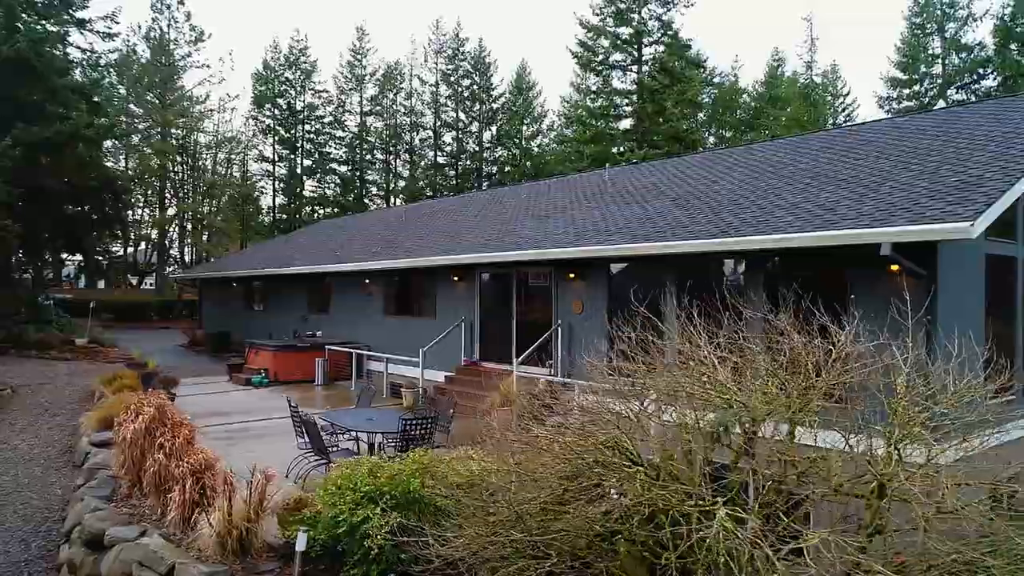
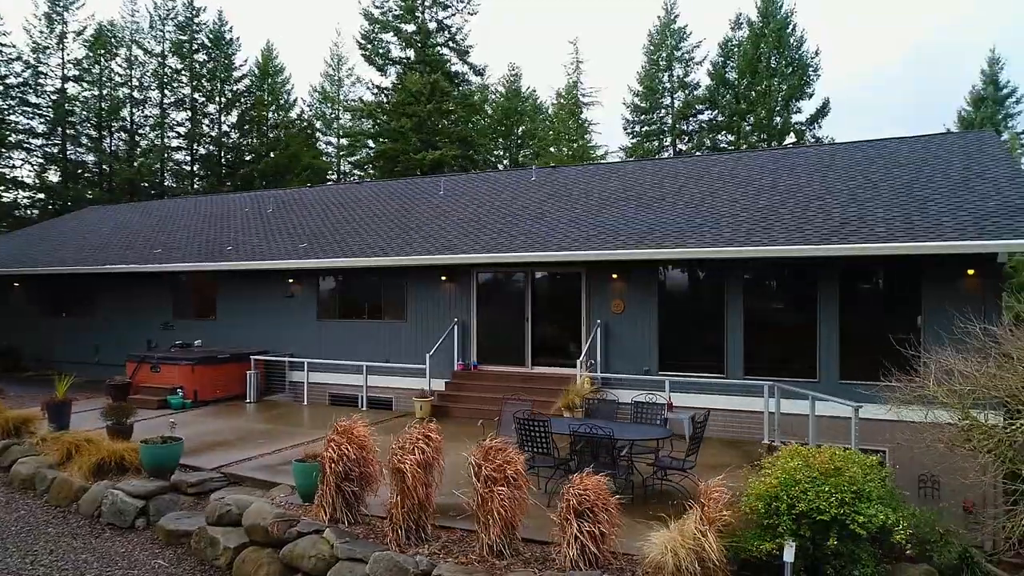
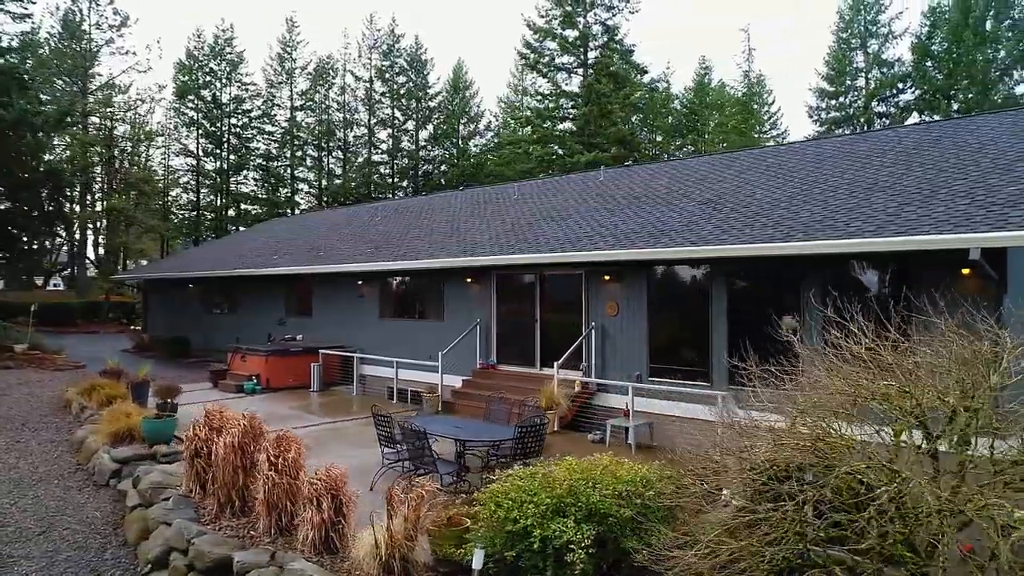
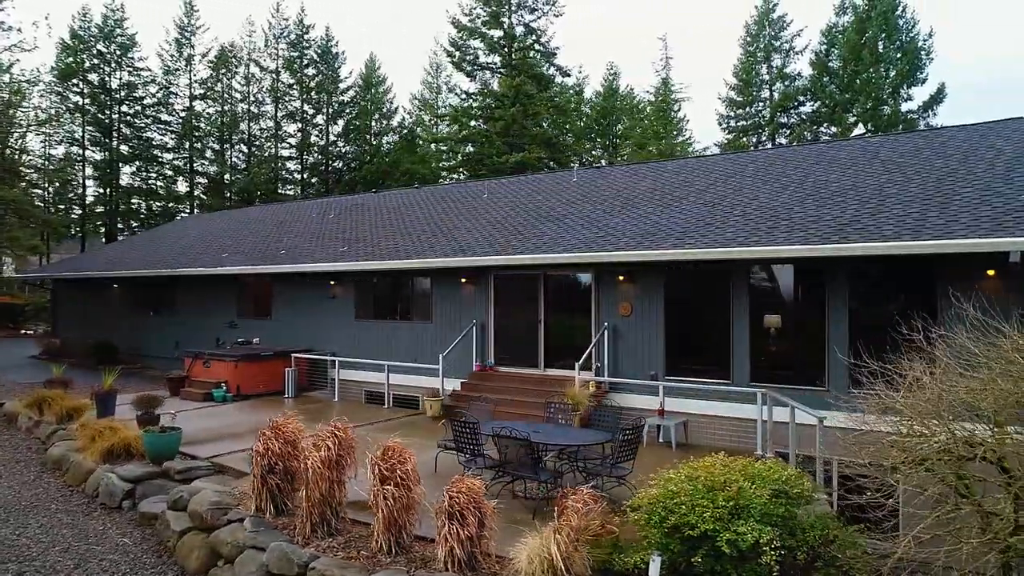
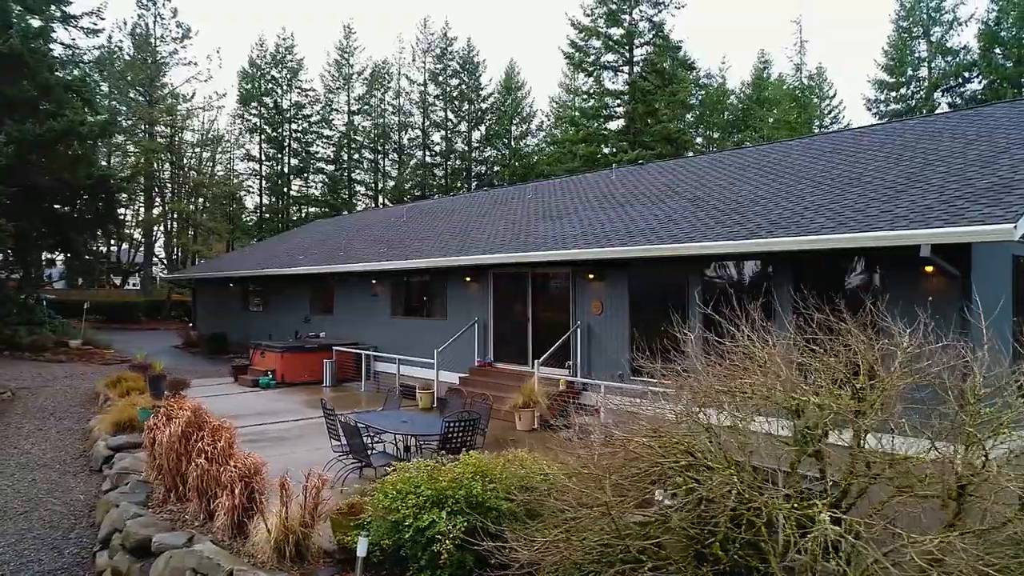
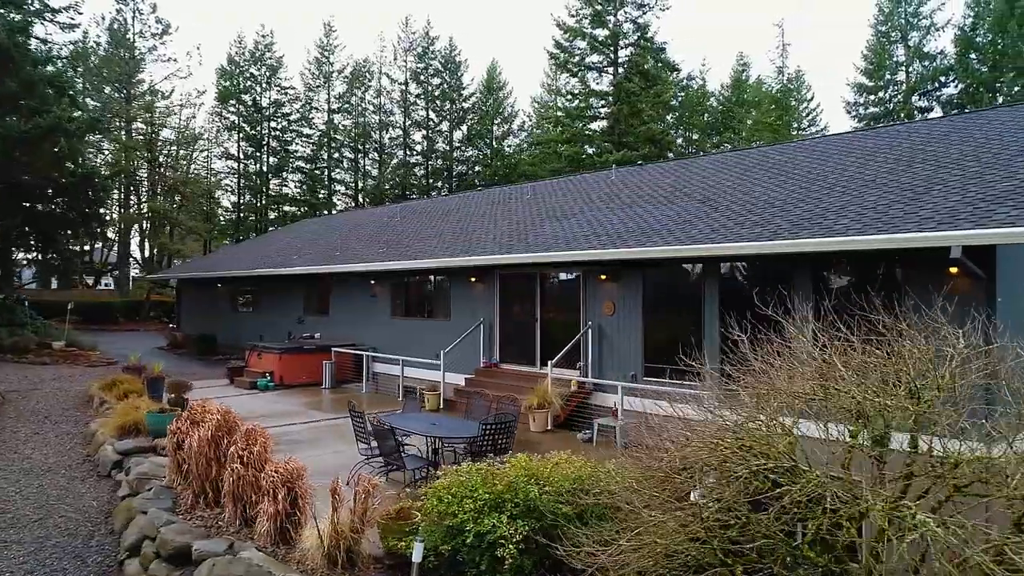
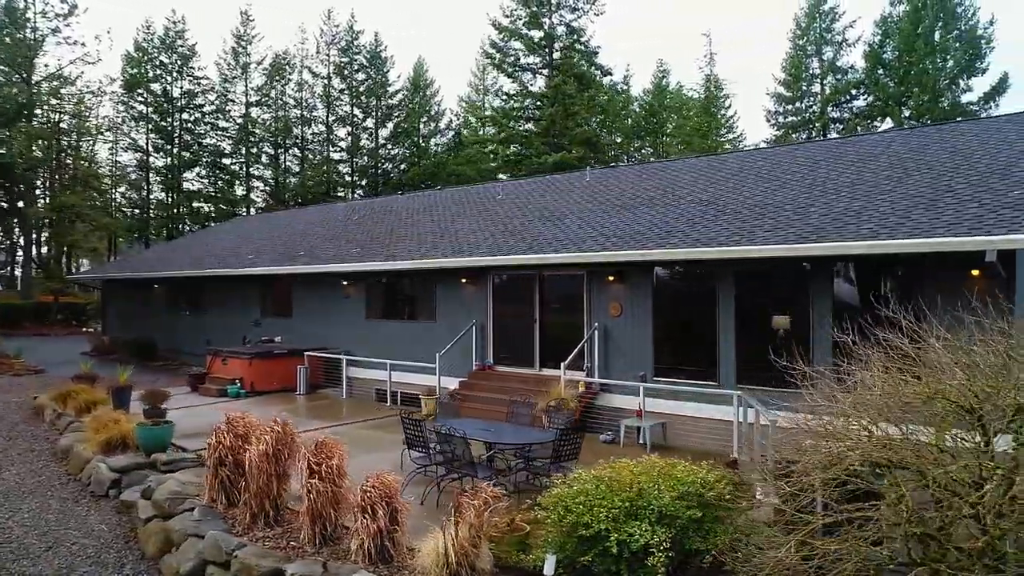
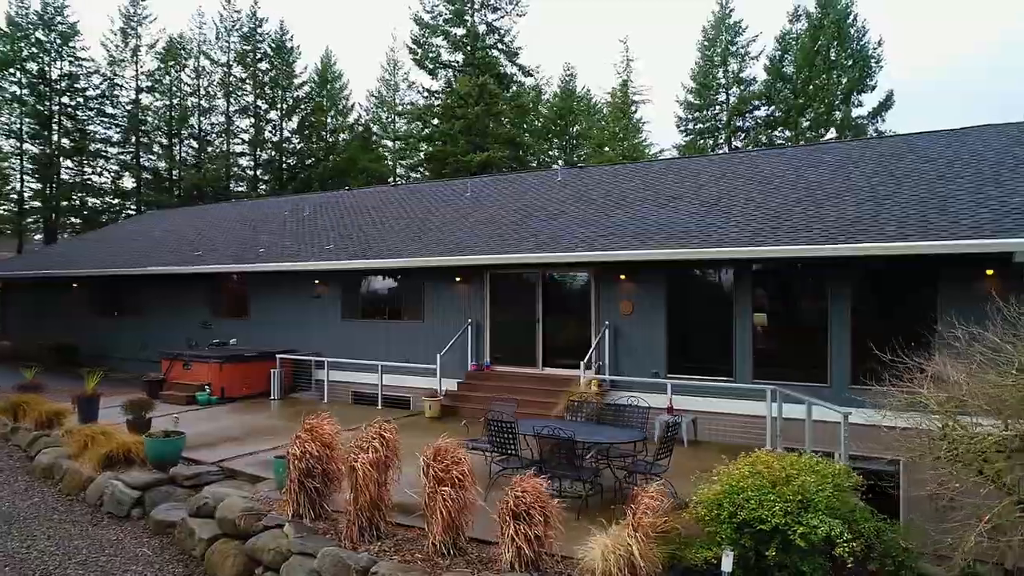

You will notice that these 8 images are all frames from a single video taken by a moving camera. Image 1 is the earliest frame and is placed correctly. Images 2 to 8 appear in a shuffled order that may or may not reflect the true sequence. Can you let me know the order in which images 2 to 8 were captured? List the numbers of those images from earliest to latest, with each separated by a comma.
5, 6, 3, 7, 4, 8, 2
